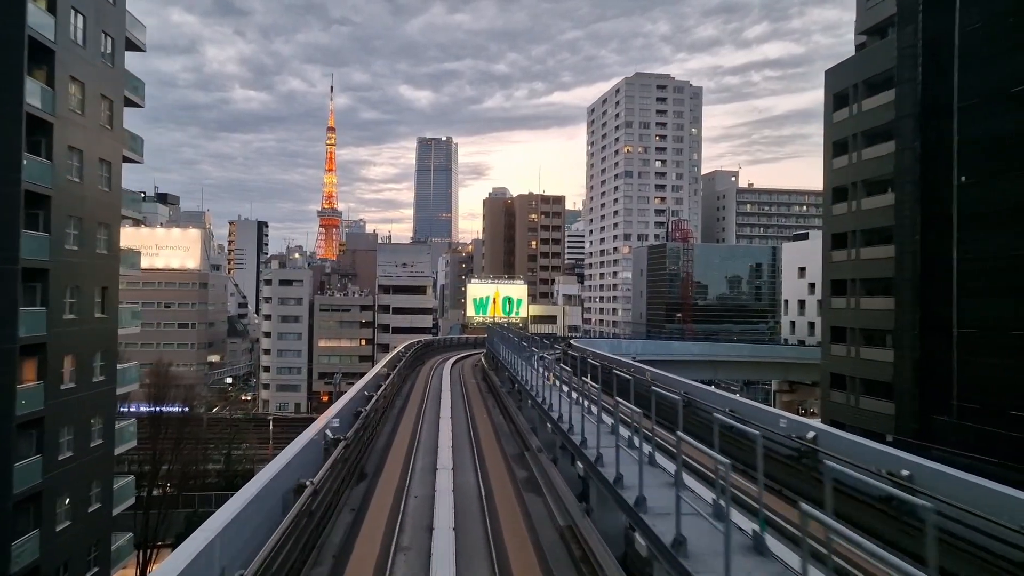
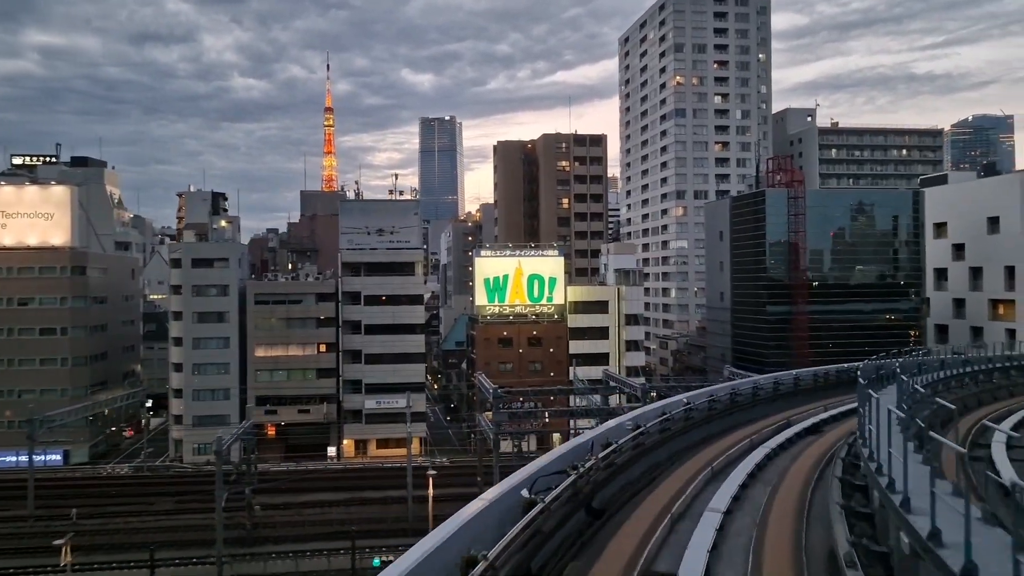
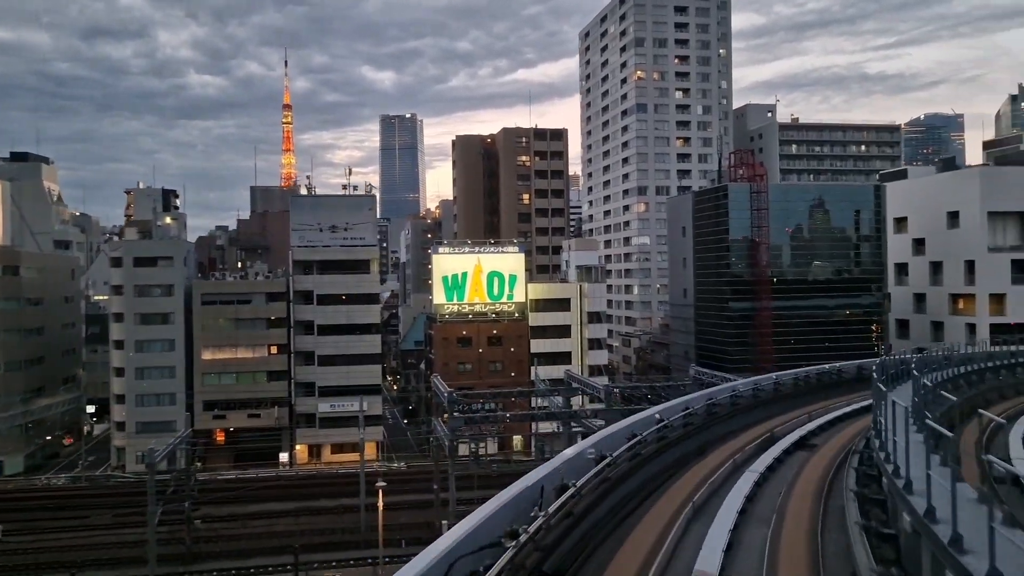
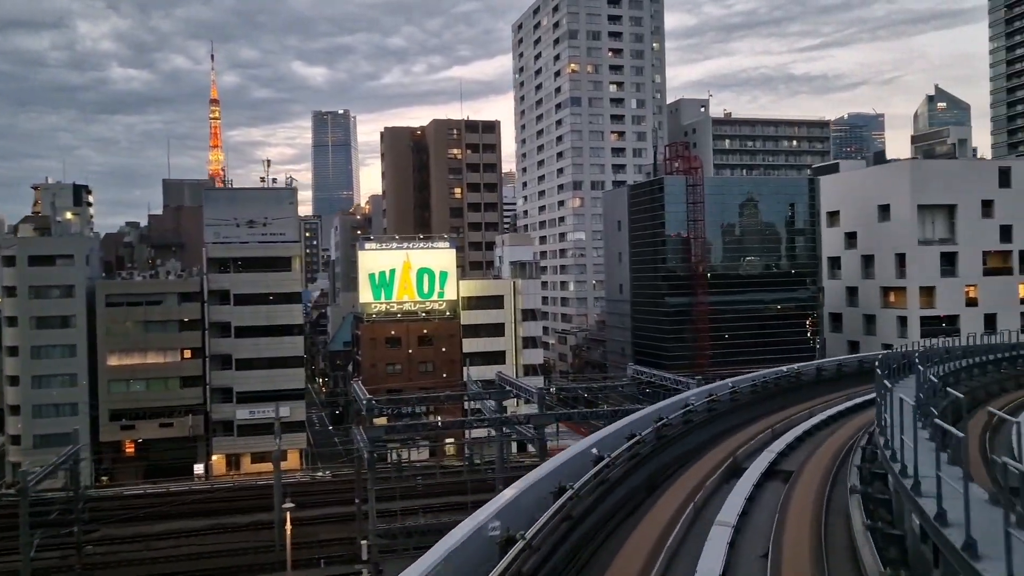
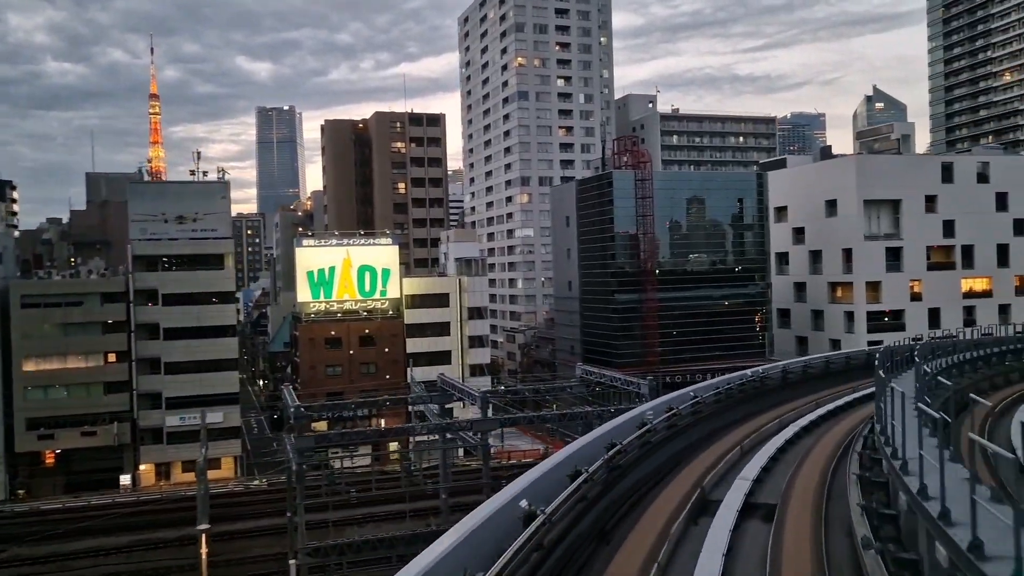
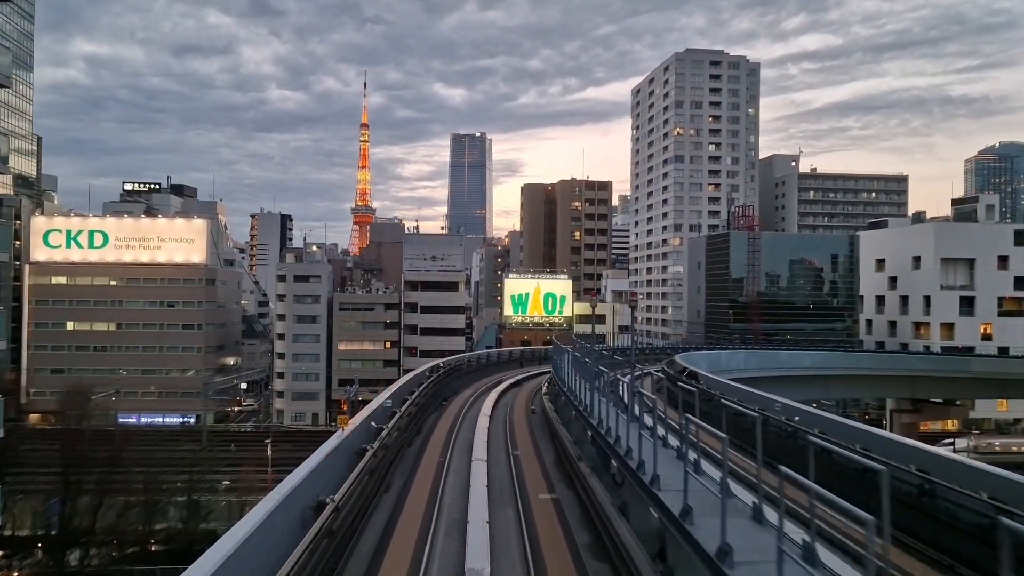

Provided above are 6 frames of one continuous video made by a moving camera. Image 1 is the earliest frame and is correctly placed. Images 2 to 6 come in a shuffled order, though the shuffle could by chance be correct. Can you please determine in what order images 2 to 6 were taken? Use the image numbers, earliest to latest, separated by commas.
6, 2, 3, 4, 5
